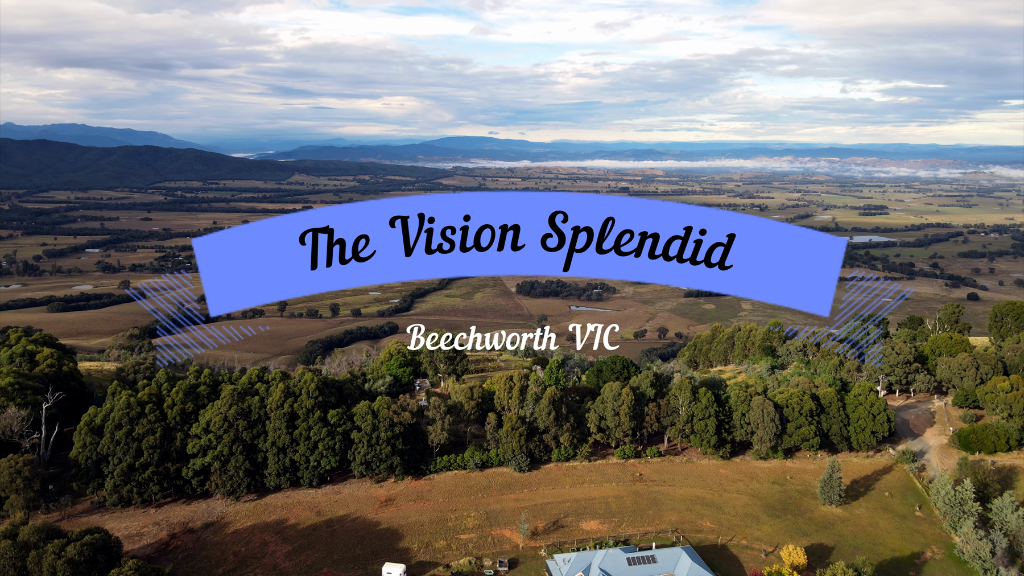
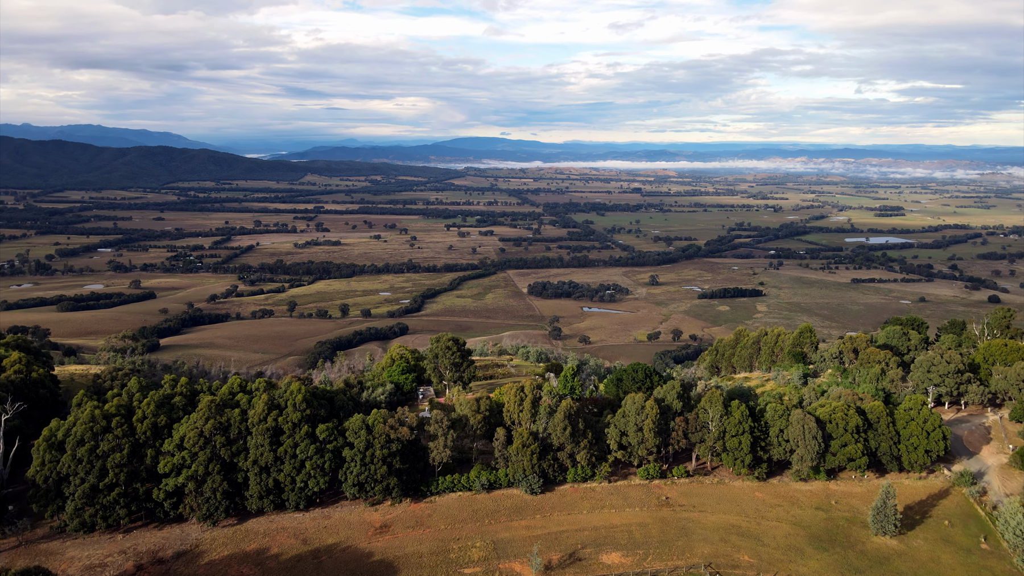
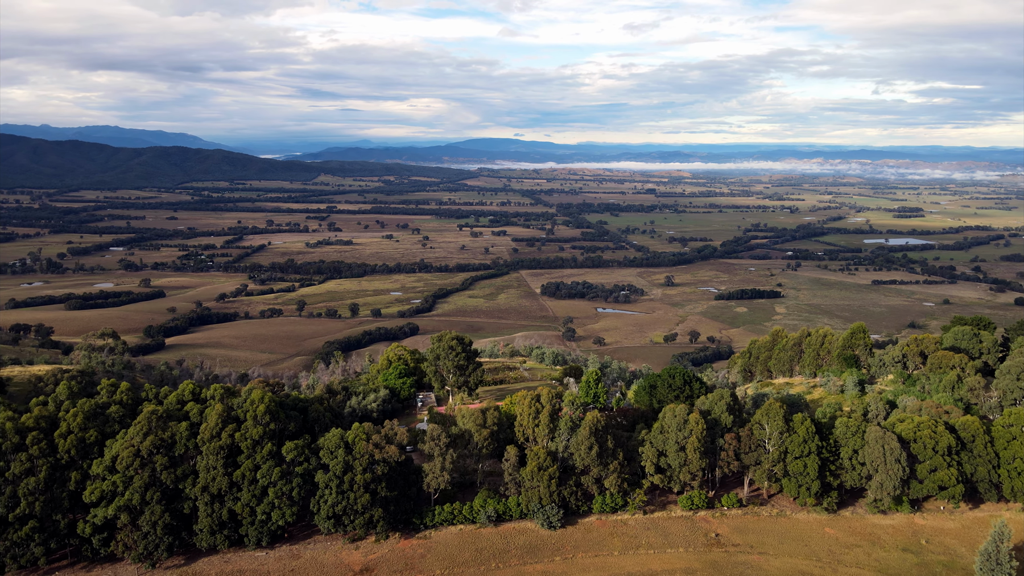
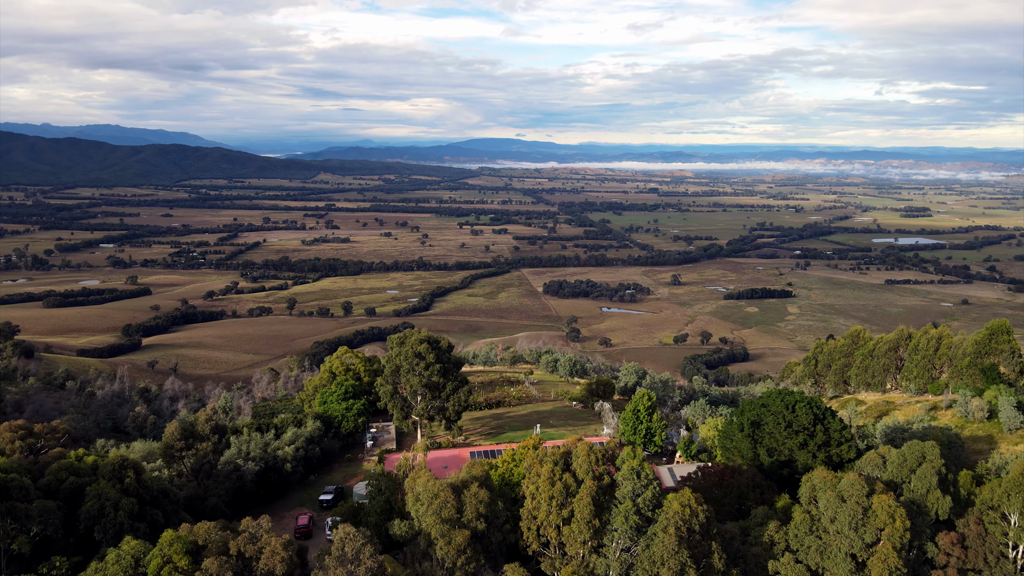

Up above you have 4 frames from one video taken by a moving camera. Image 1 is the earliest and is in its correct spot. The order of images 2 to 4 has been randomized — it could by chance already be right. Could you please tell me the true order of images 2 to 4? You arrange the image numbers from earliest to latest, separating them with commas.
2, 3, 4
